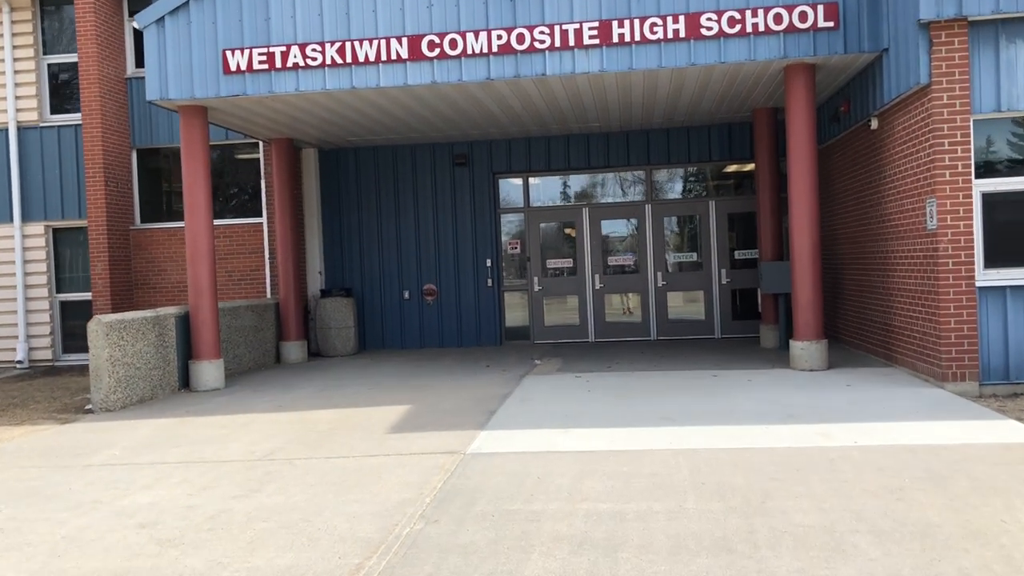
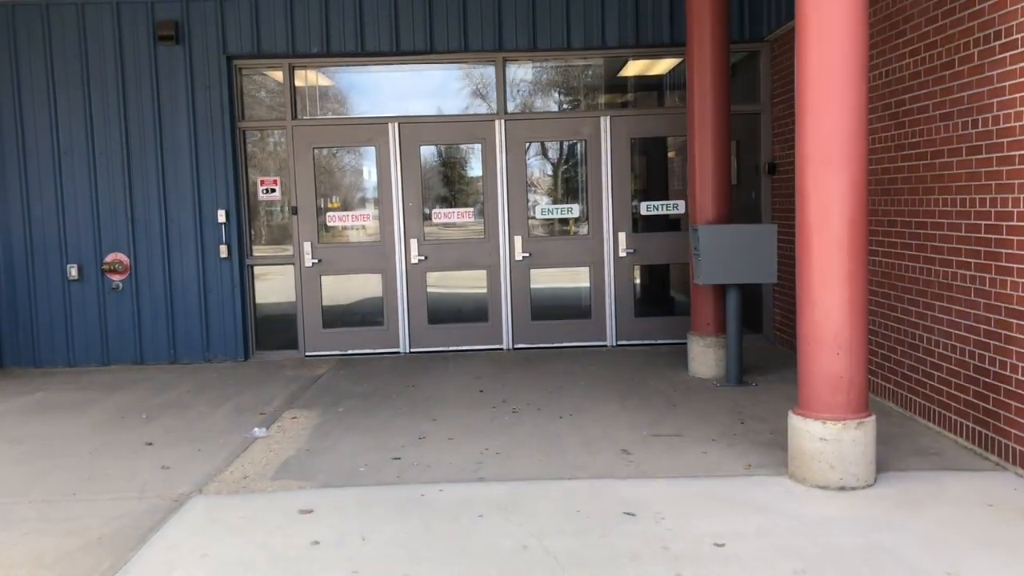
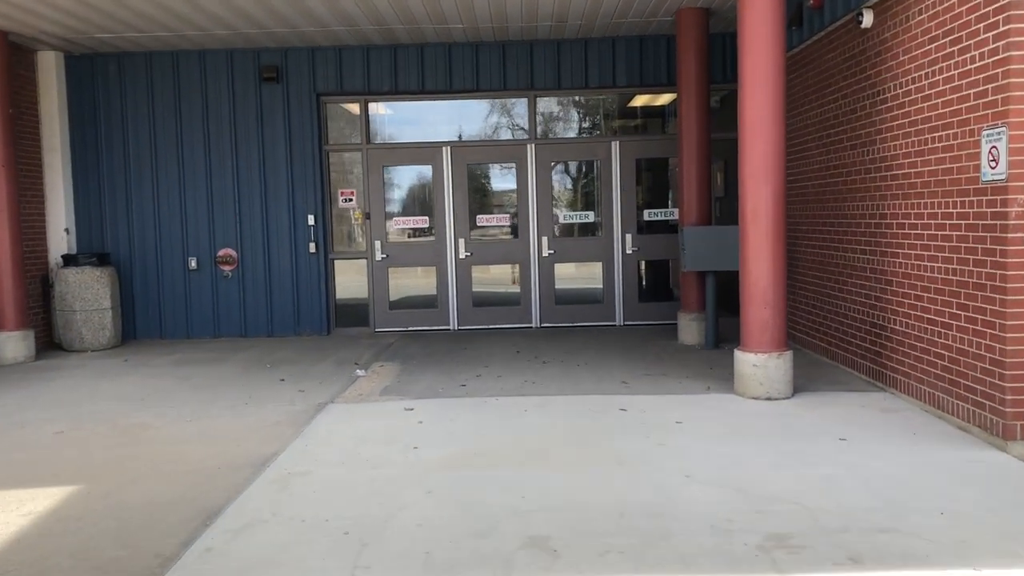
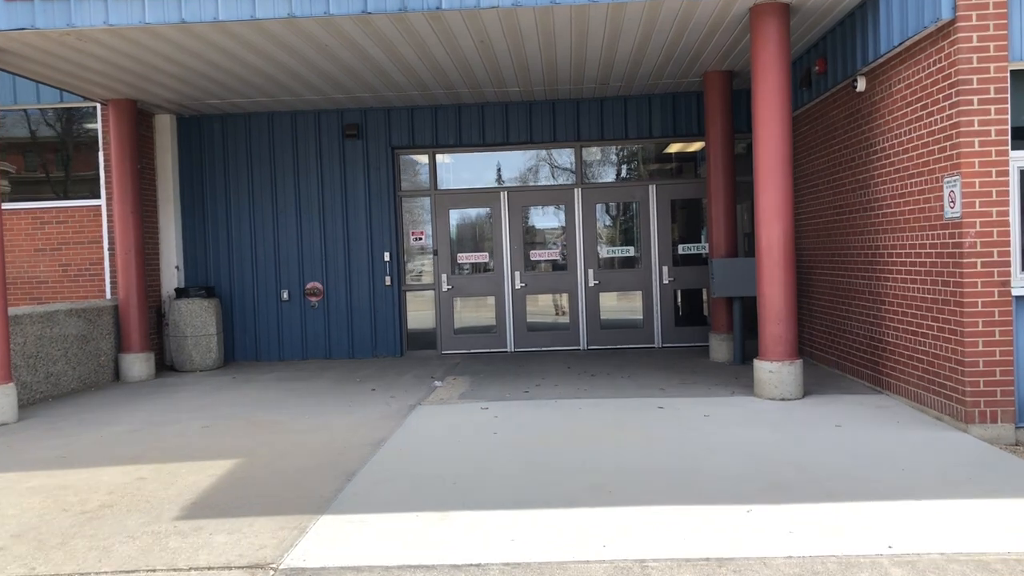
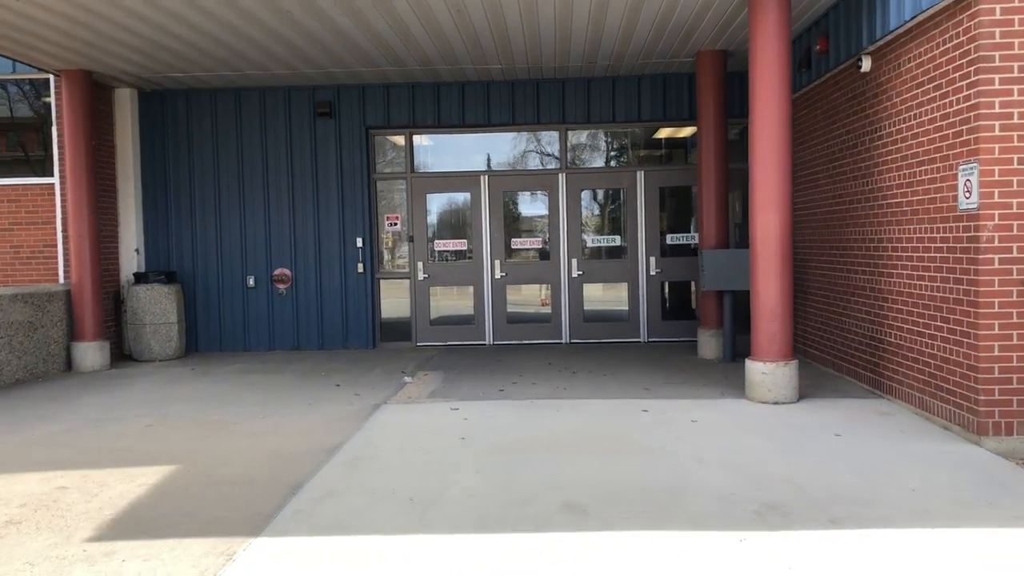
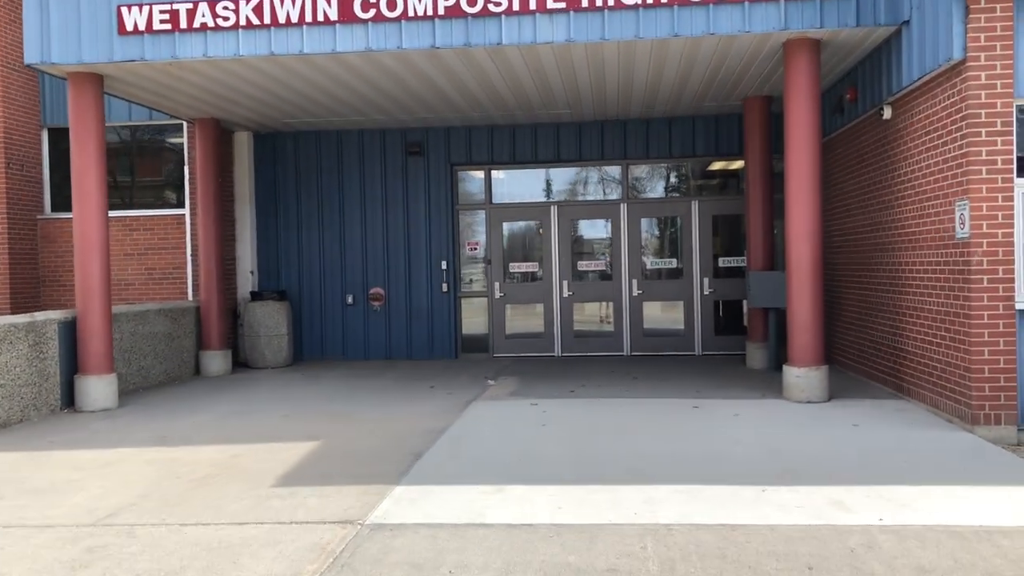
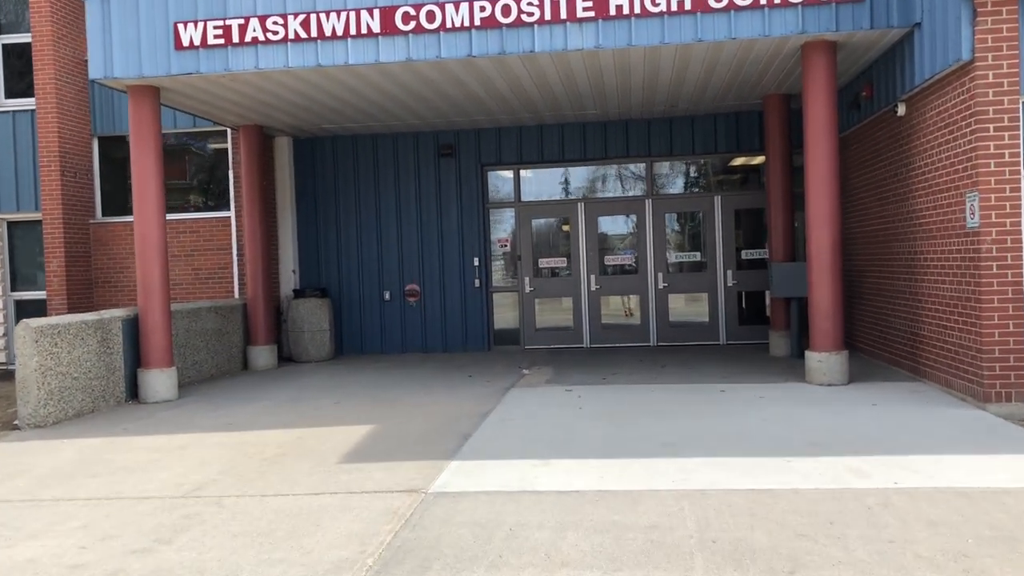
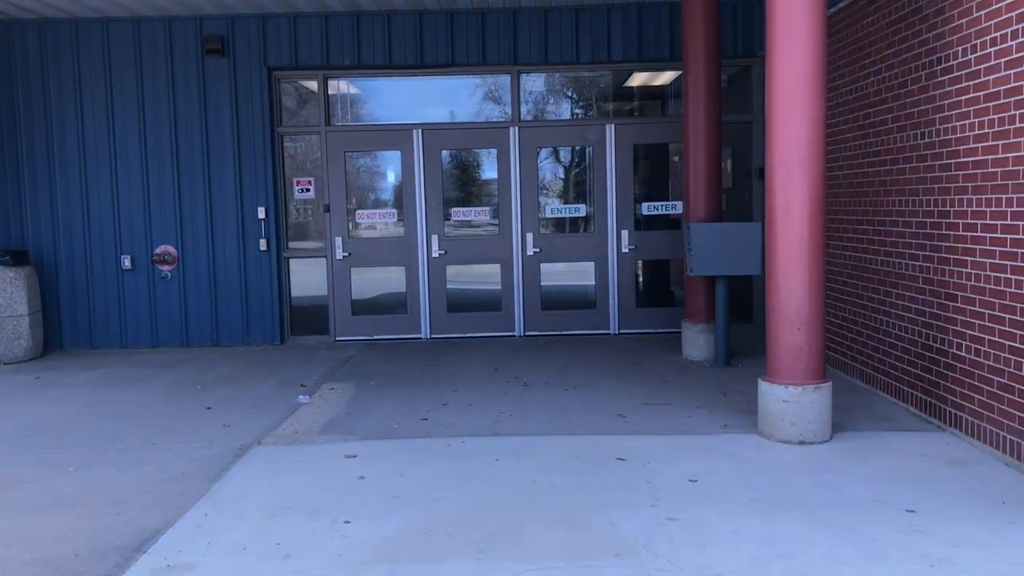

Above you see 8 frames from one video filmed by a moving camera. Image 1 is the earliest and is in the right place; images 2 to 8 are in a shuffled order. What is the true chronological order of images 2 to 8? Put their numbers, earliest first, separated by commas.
7, 6, 4, 5, 3, 8, 2
